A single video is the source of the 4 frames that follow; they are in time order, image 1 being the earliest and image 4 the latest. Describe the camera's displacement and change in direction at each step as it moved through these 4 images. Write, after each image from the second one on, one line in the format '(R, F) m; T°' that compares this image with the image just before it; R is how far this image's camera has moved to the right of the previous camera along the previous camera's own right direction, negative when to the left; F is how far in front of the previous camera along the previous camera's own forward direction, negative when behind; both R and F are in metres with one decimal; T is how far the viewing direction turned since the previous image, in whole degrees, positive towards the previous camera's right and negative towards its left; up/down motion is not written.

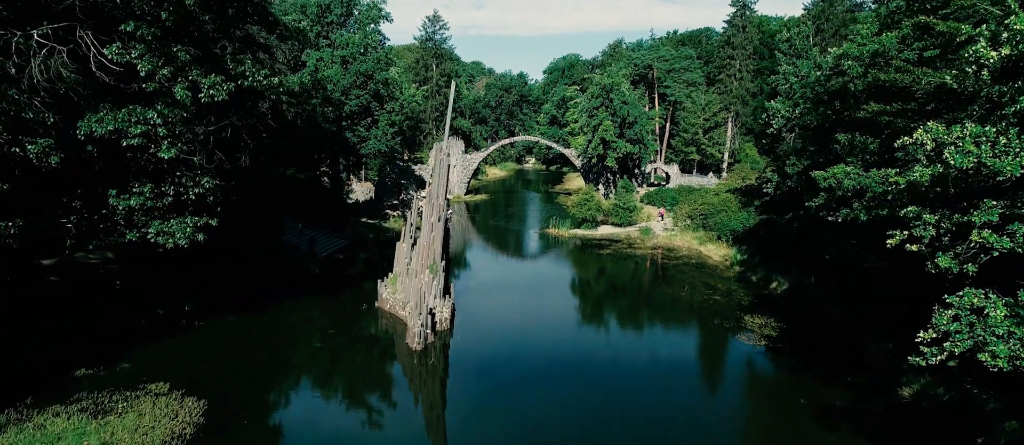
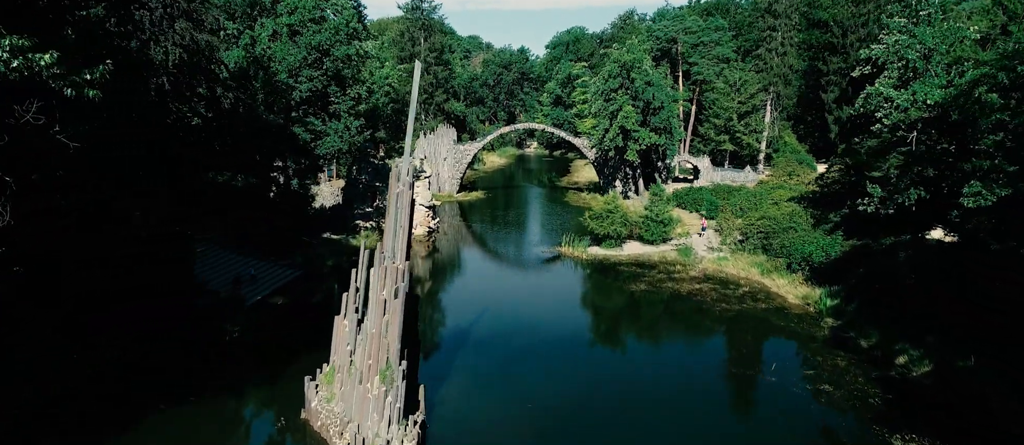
(-0.1, +9.4) m; 0°
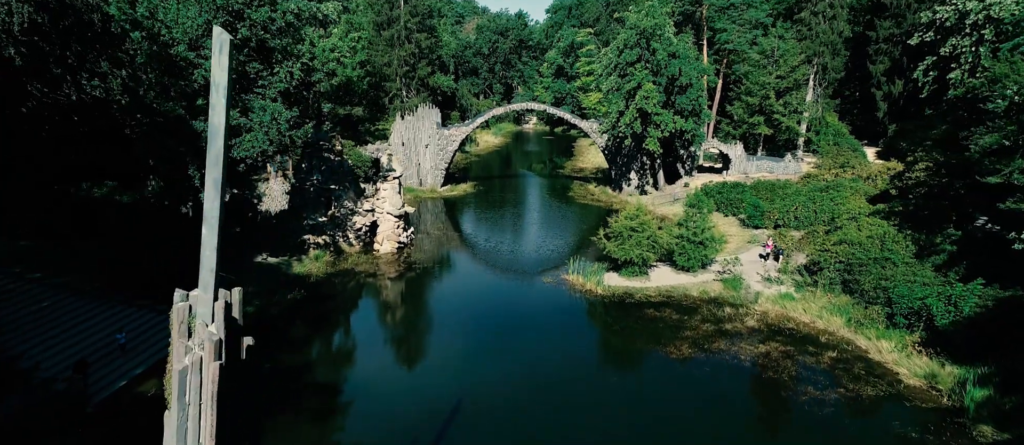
(+0.3, +8.4) m; 0°
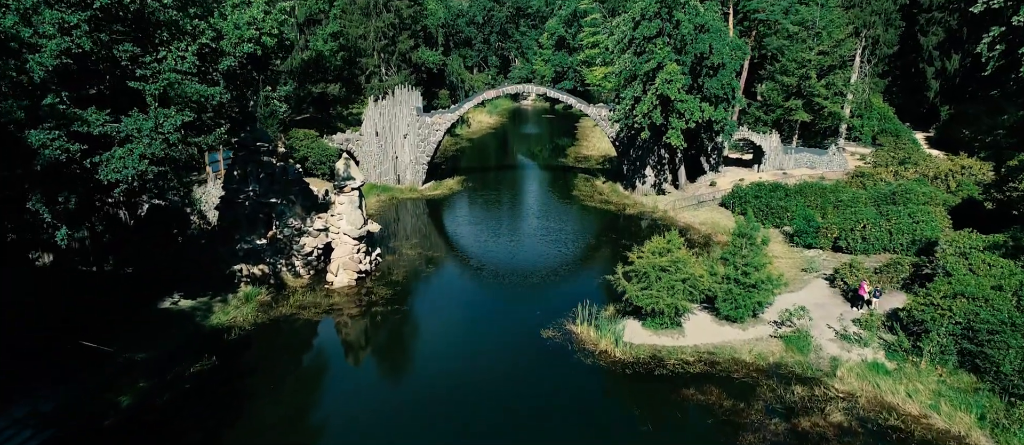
(+0.3, +6.7) m; 0°
